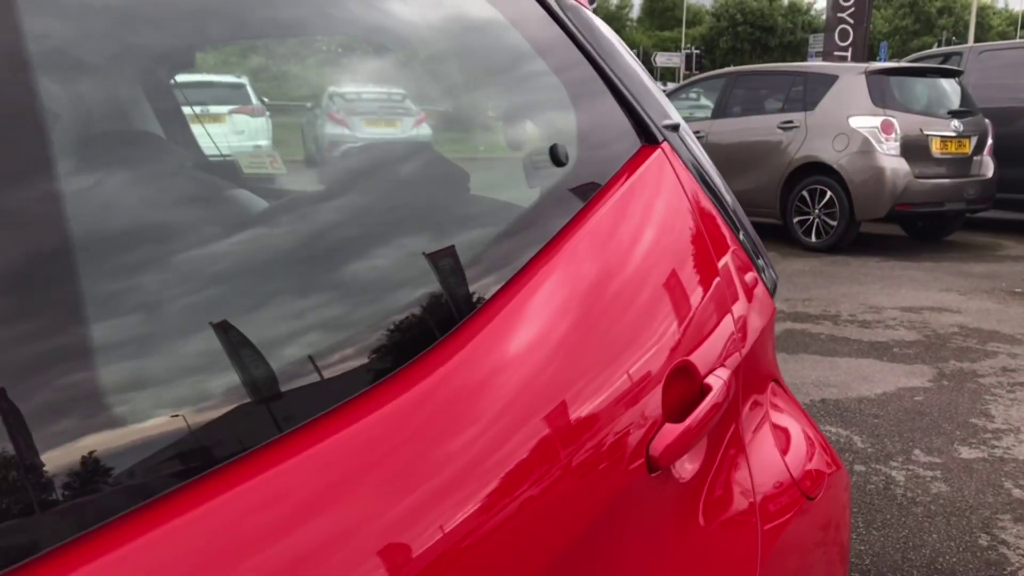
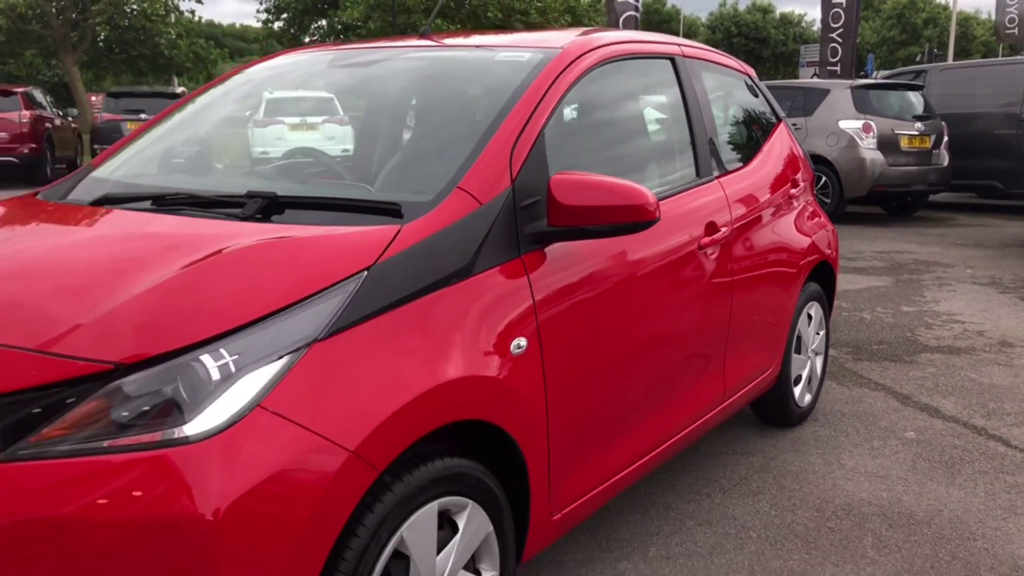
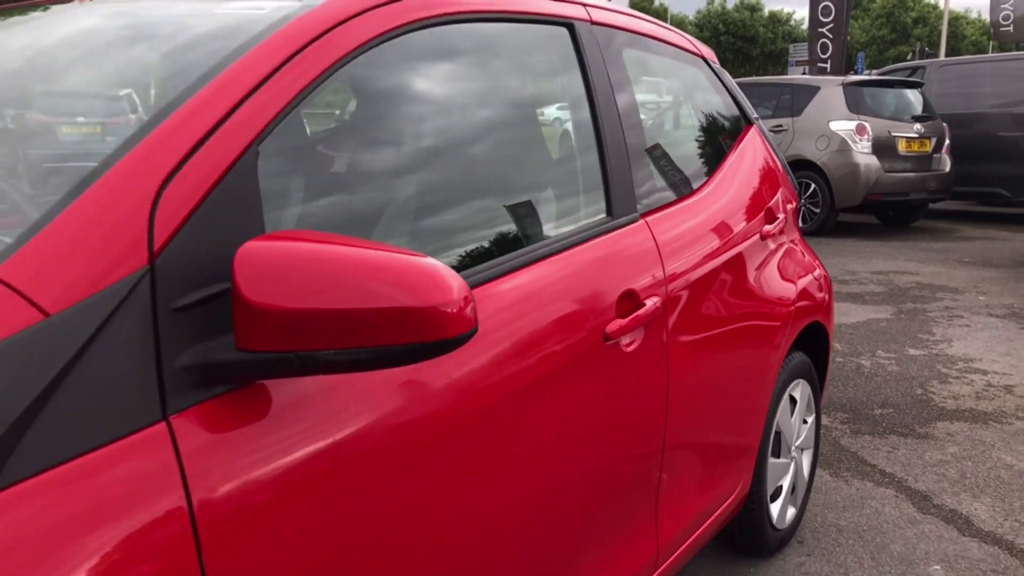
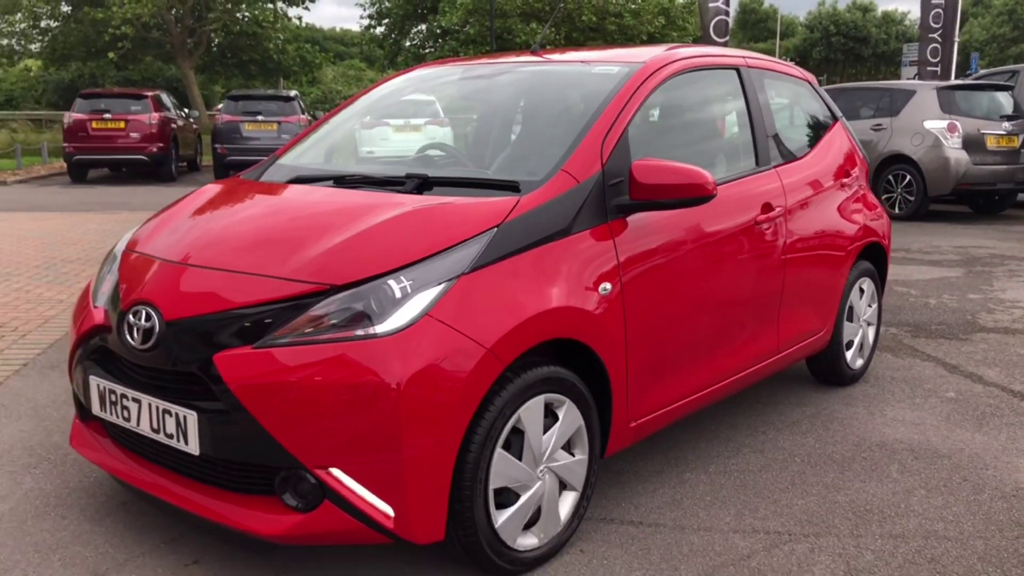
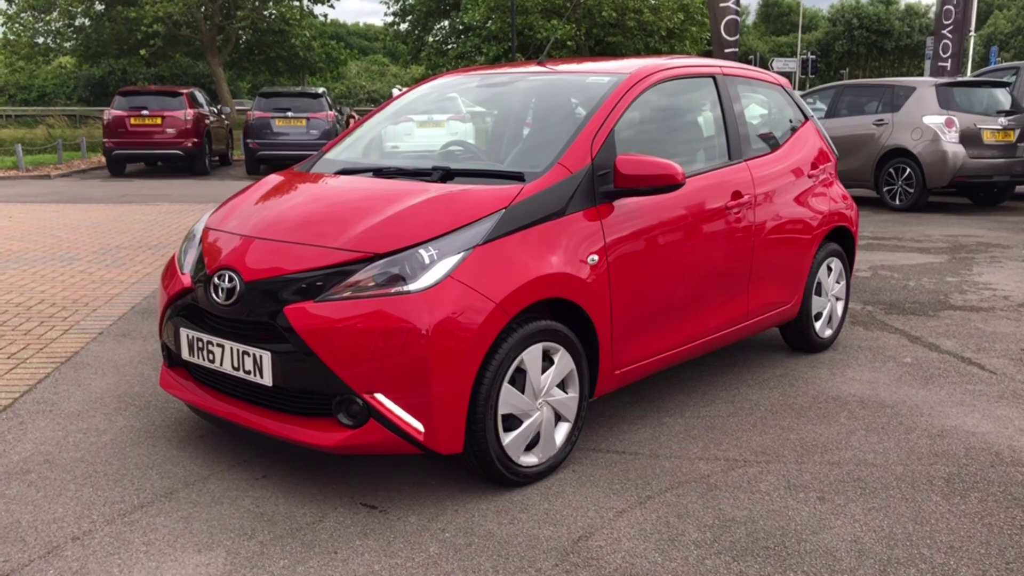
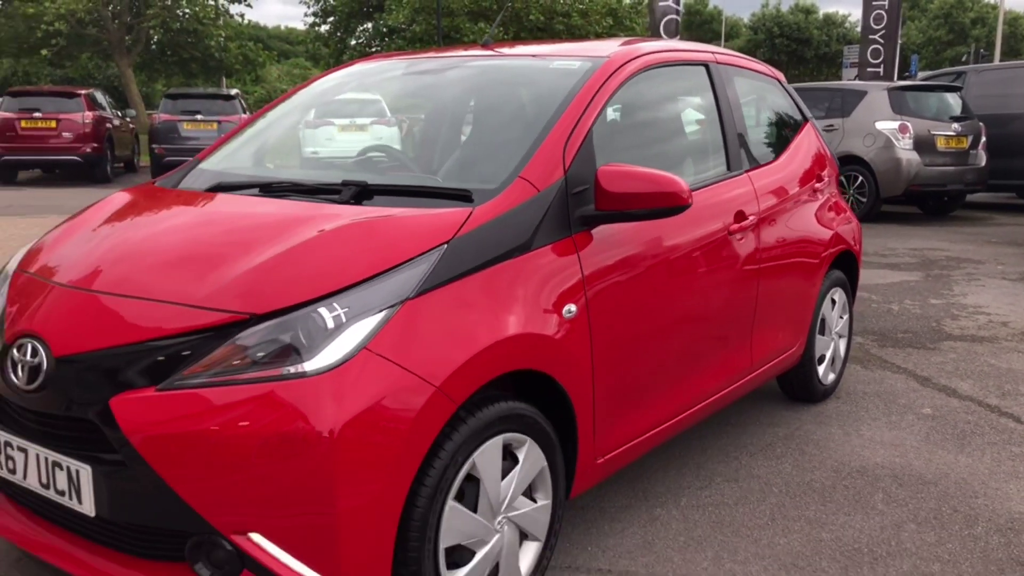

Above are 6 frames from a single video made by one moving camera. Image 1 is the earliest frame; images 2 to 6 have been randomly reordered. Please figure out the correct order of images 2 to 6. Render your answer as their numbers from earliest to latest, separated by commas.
3, 2, 6, 4, 5
